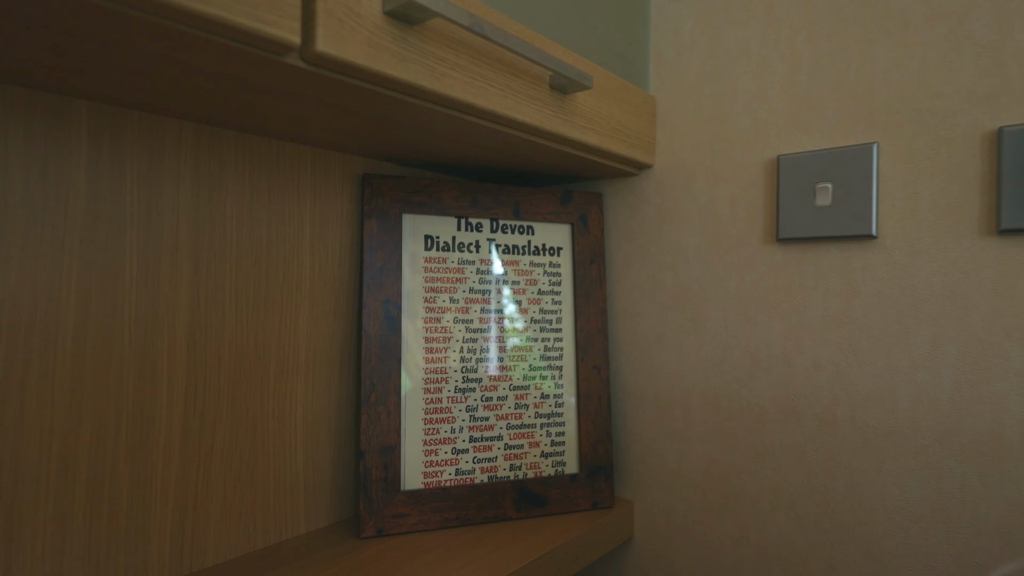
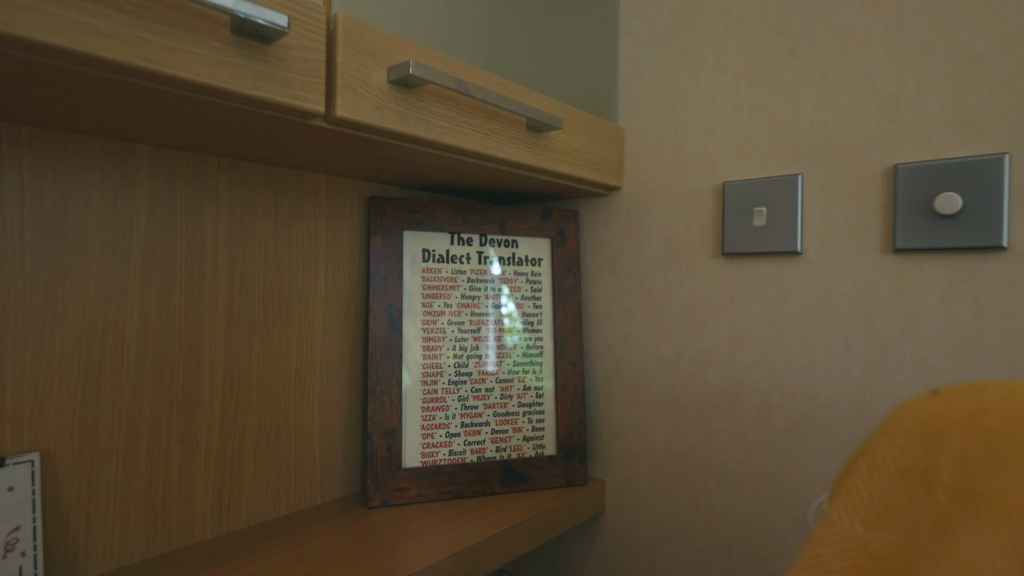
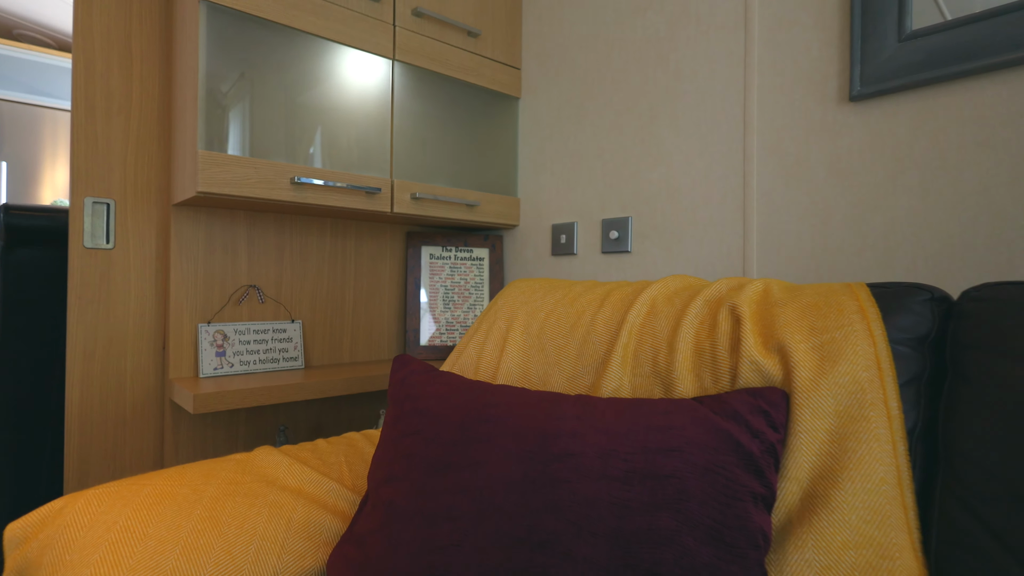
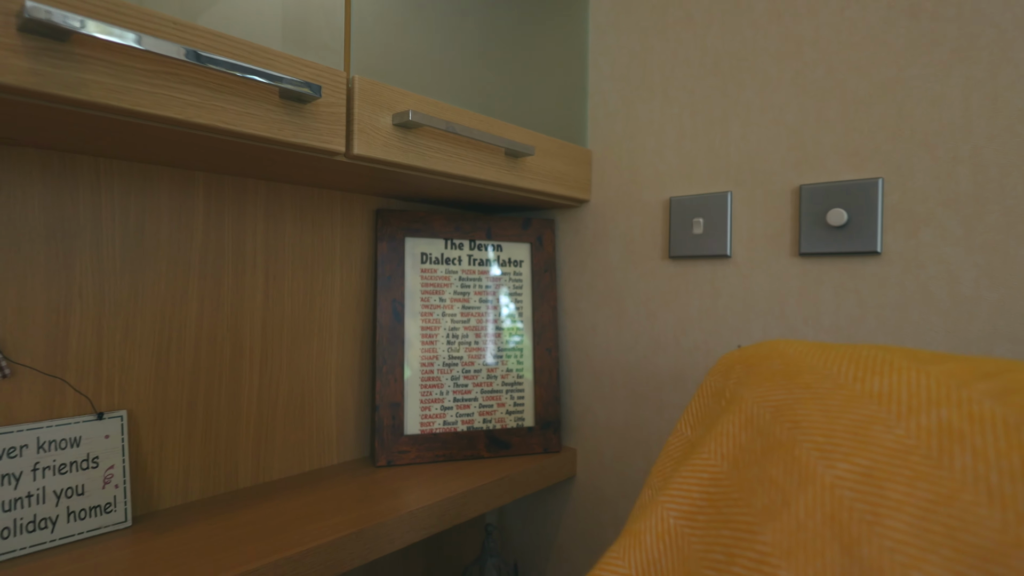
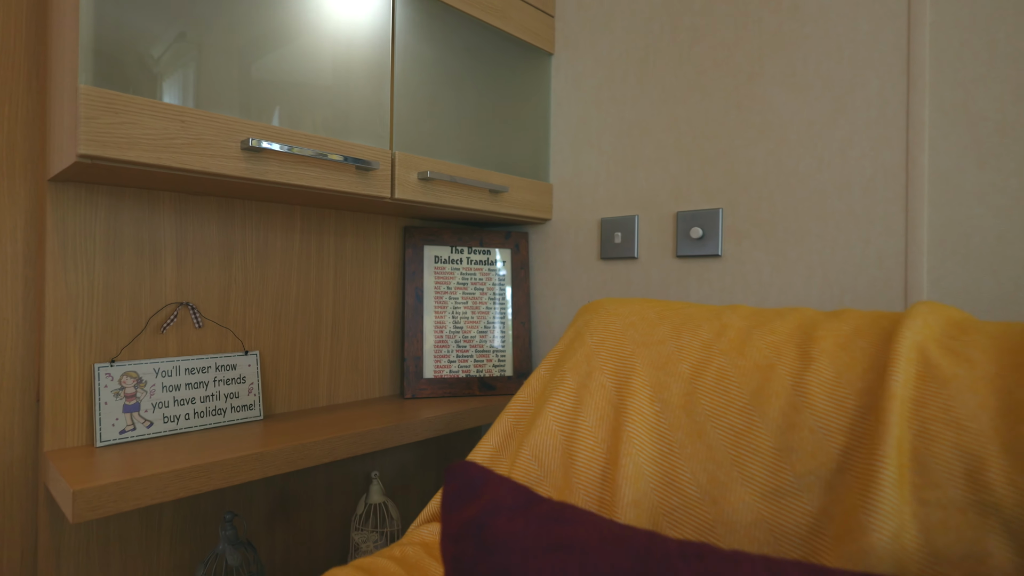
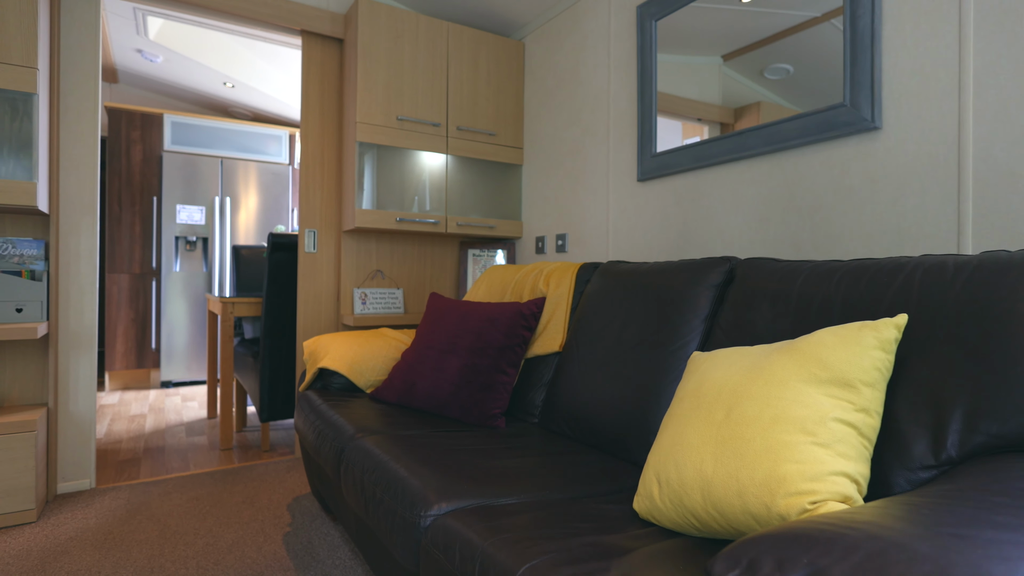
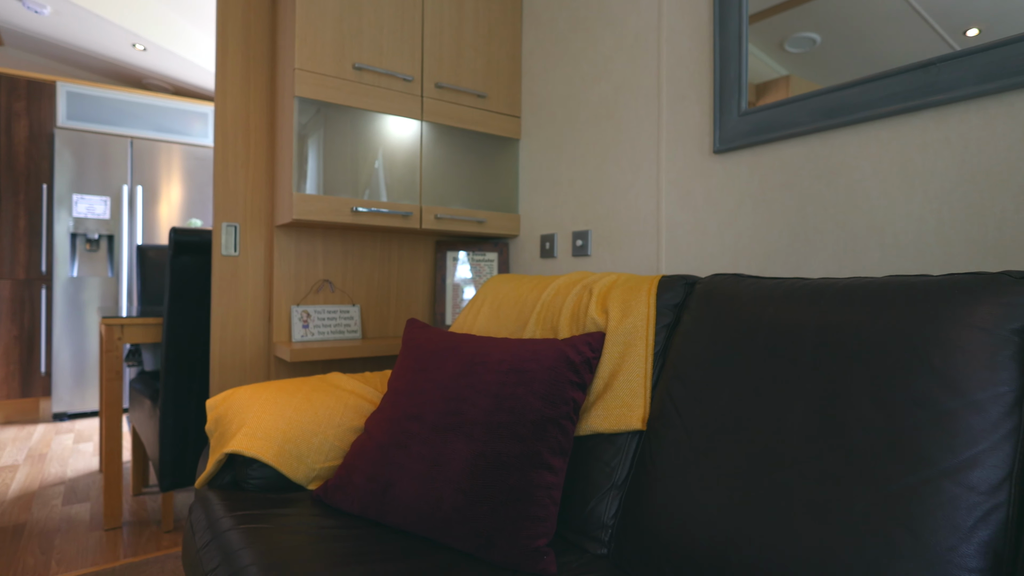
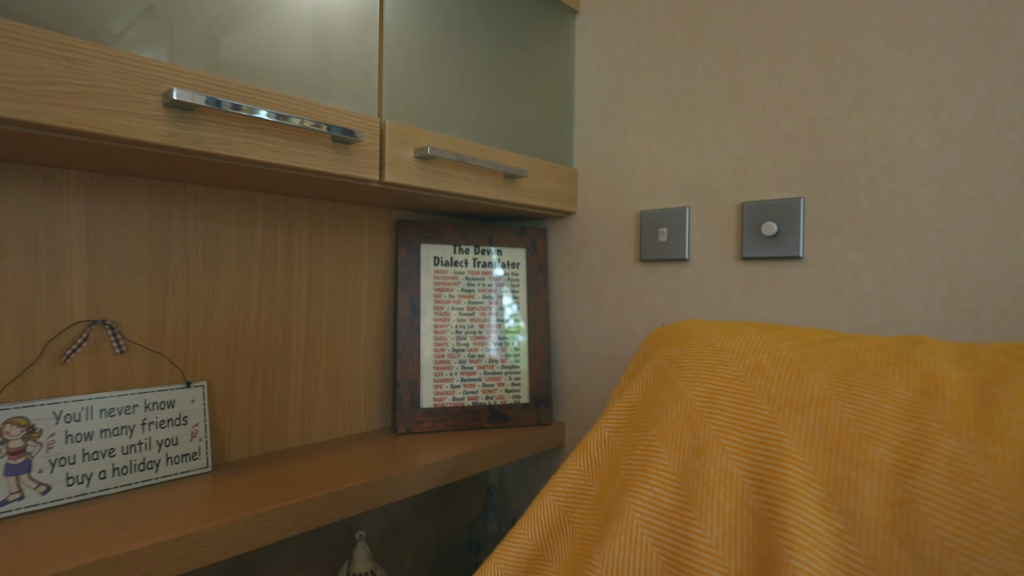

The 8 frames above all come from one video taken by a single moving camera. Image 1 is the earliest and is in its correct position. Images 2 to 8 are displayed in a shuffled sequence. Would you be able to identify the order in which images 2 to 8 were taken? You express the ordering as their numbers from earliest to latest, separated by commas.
2, 4, 8, 5, 3, 7, 6
